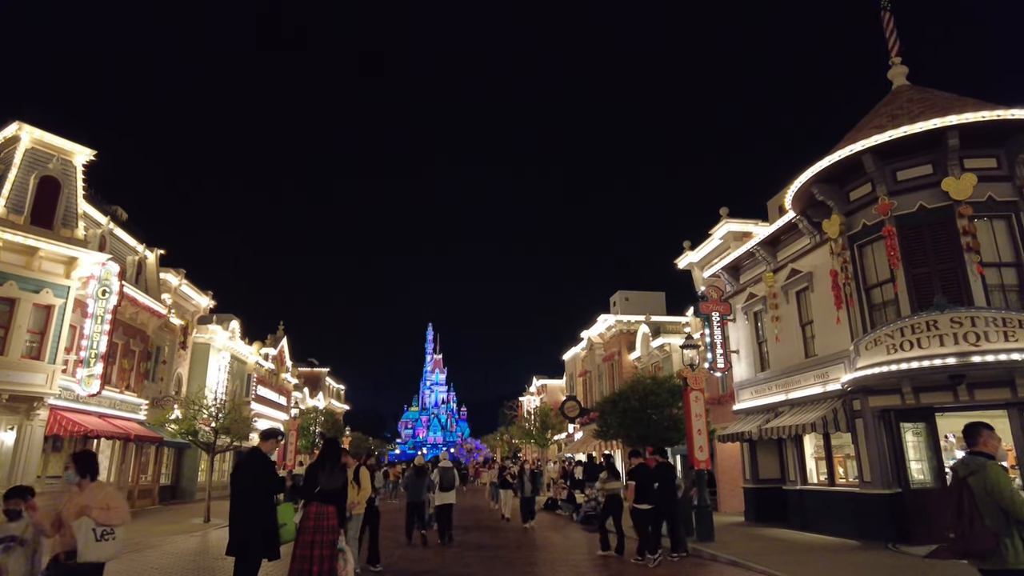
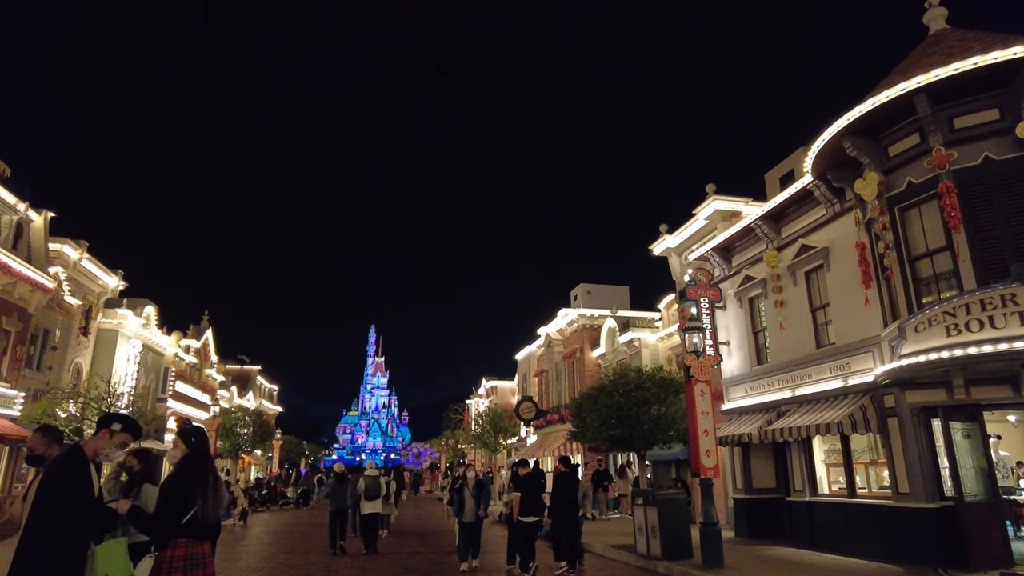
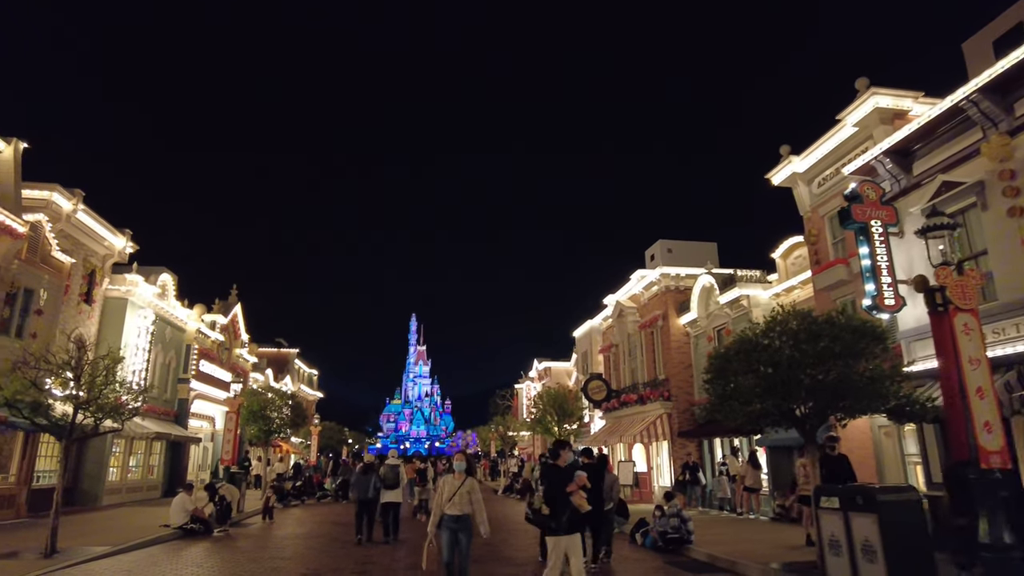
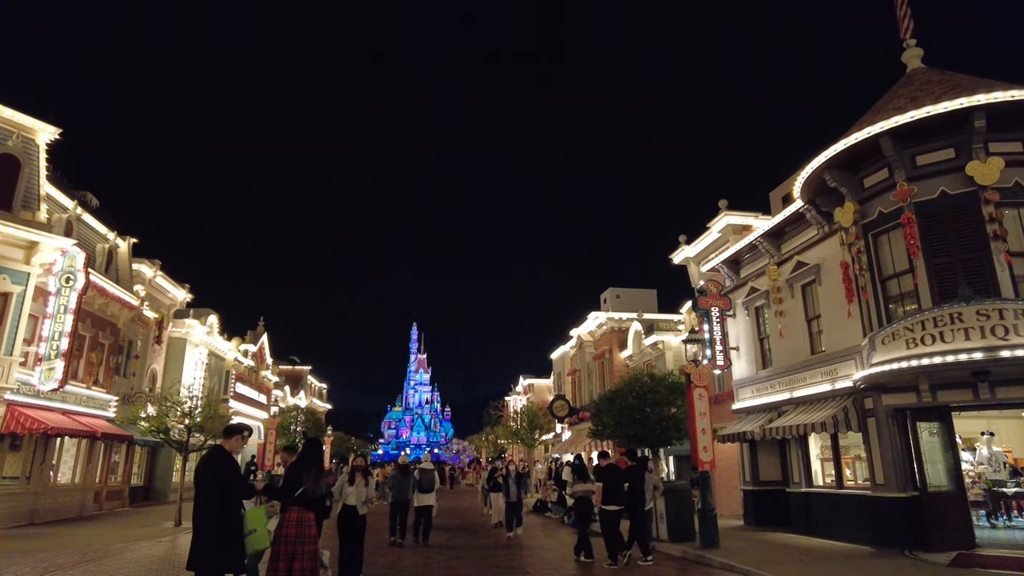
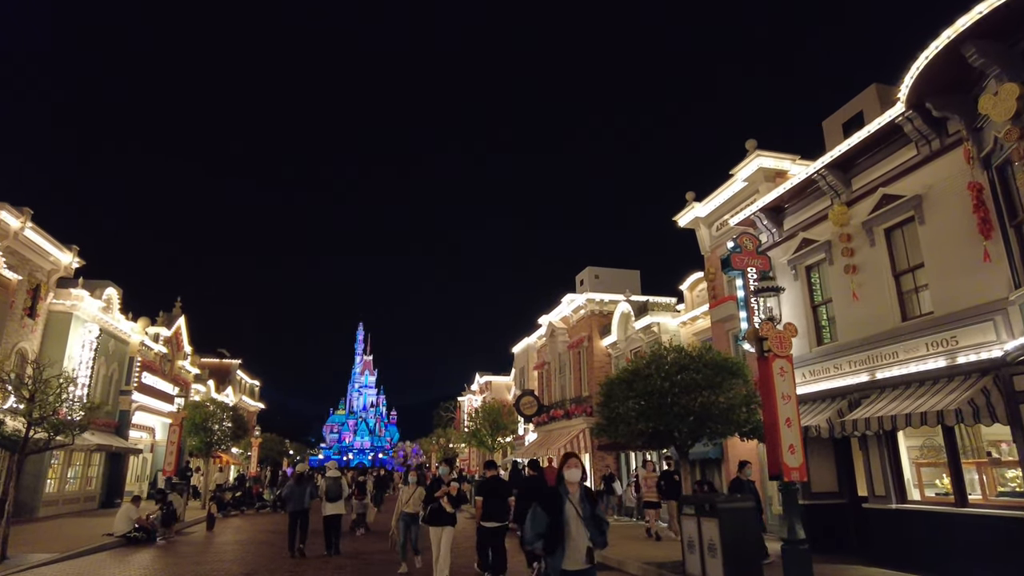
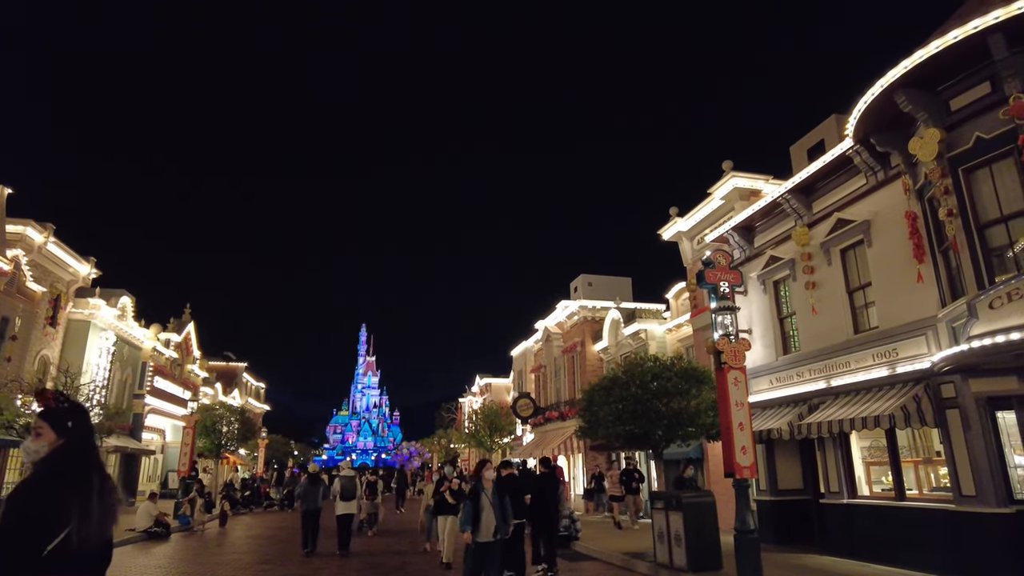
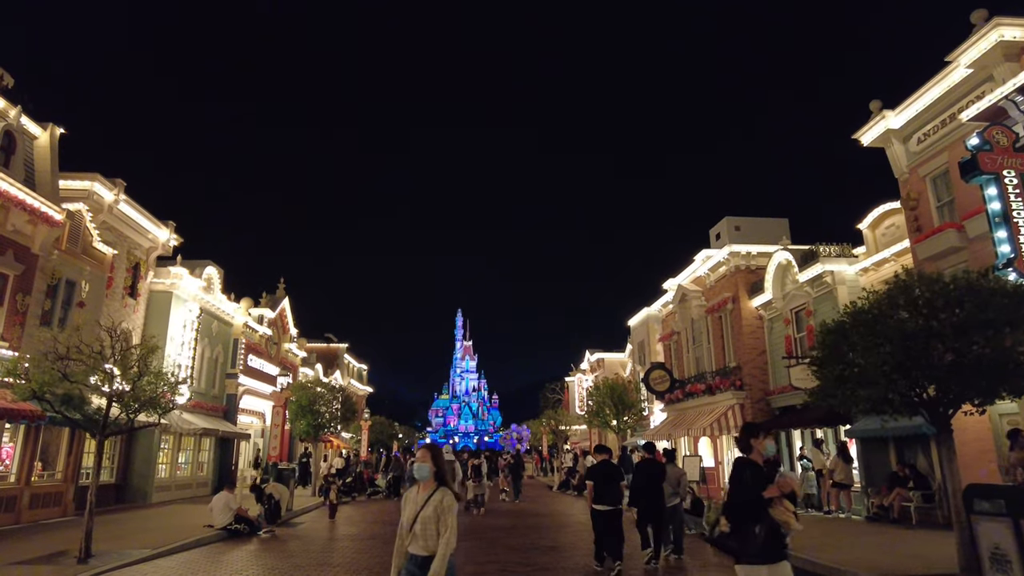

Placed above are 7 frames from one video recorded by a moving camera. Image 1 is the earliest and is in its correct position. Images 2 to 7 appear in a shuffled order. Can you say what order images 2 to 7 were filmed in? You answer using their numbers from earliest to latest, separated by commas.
4, 2, 6, 5, 3, 7
